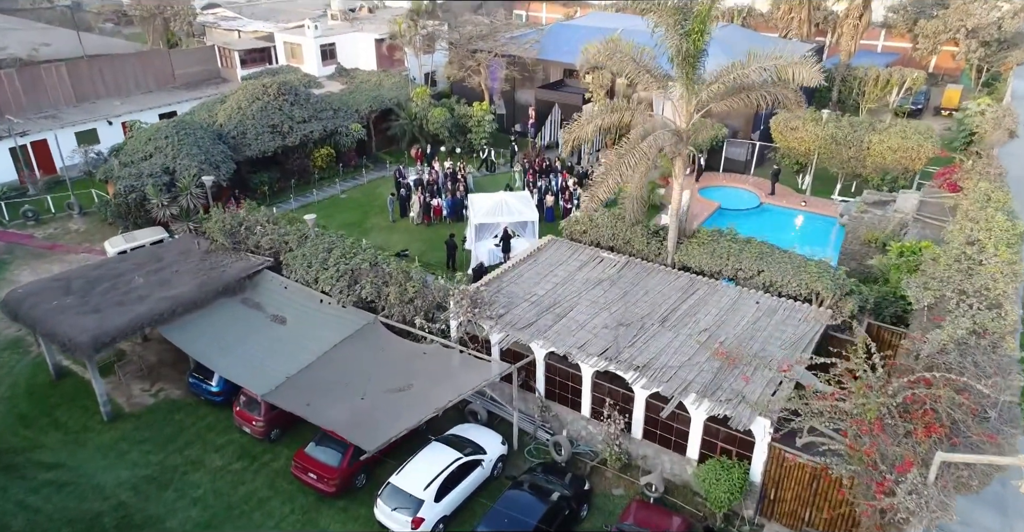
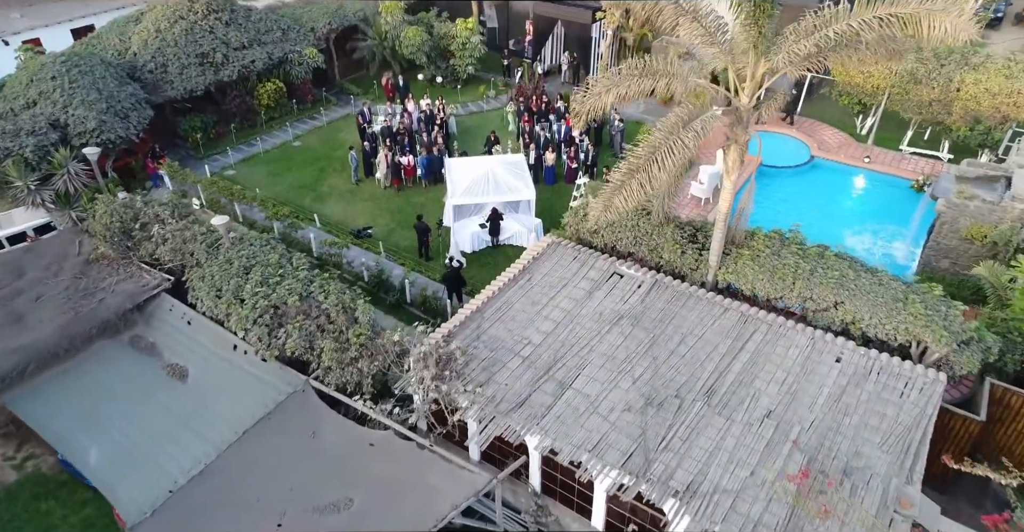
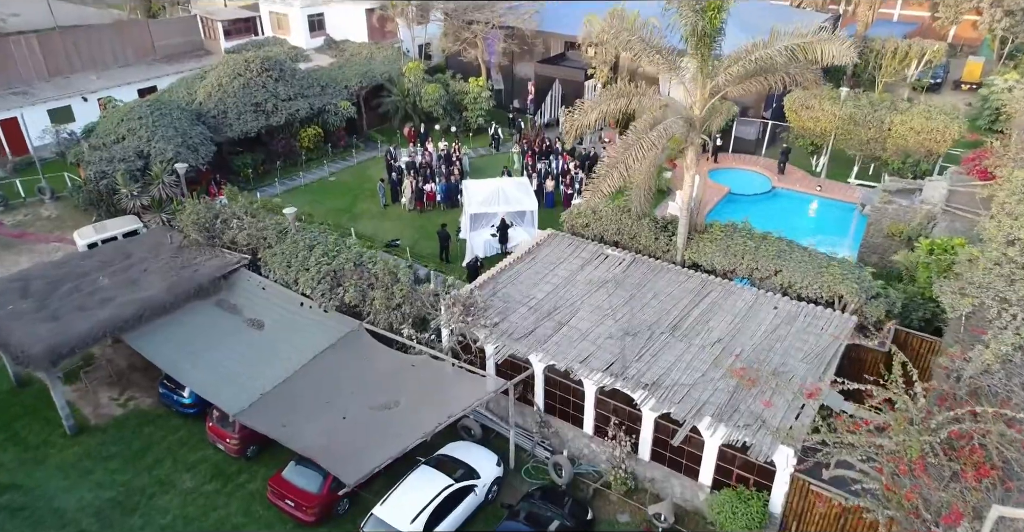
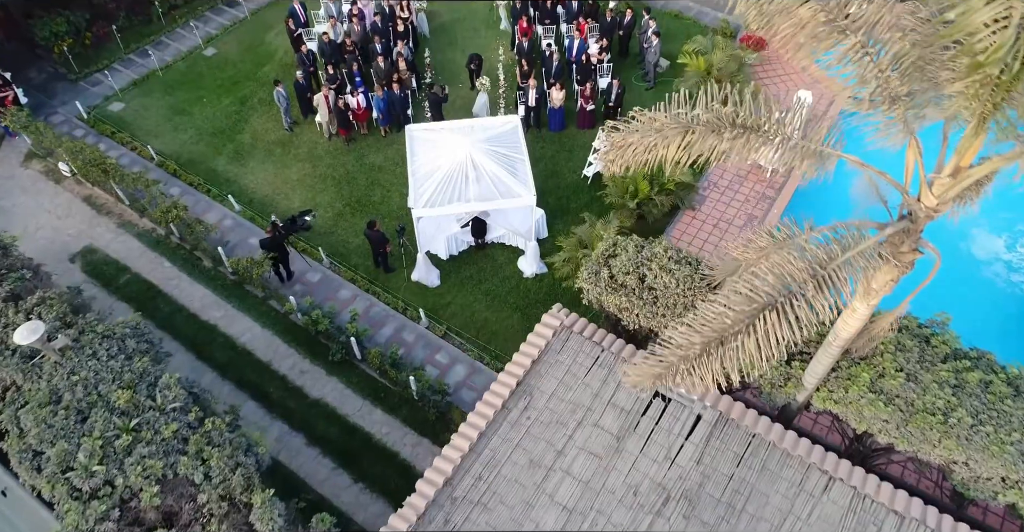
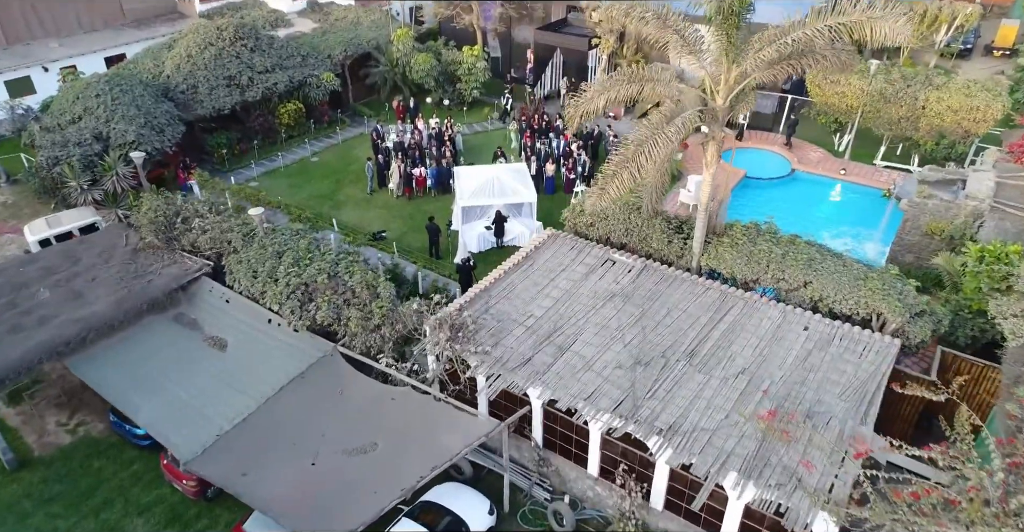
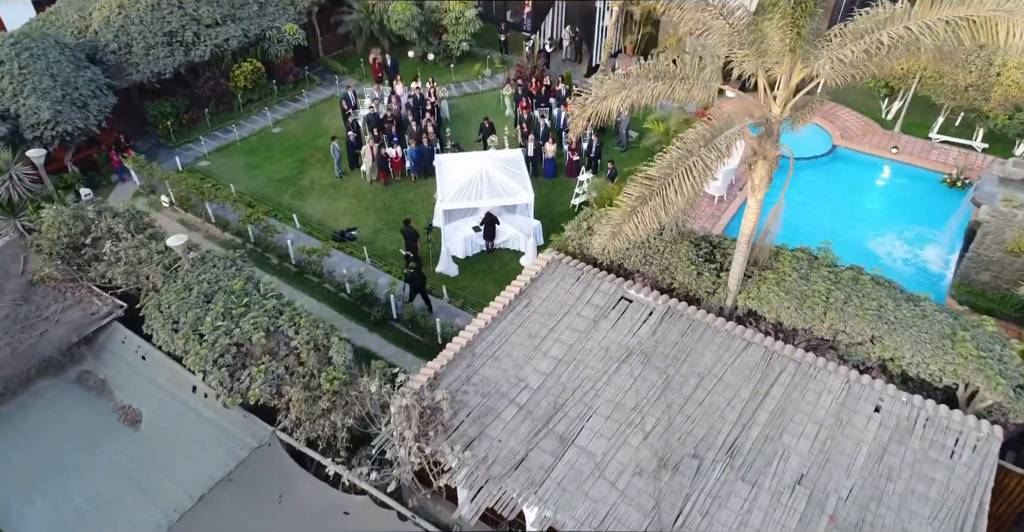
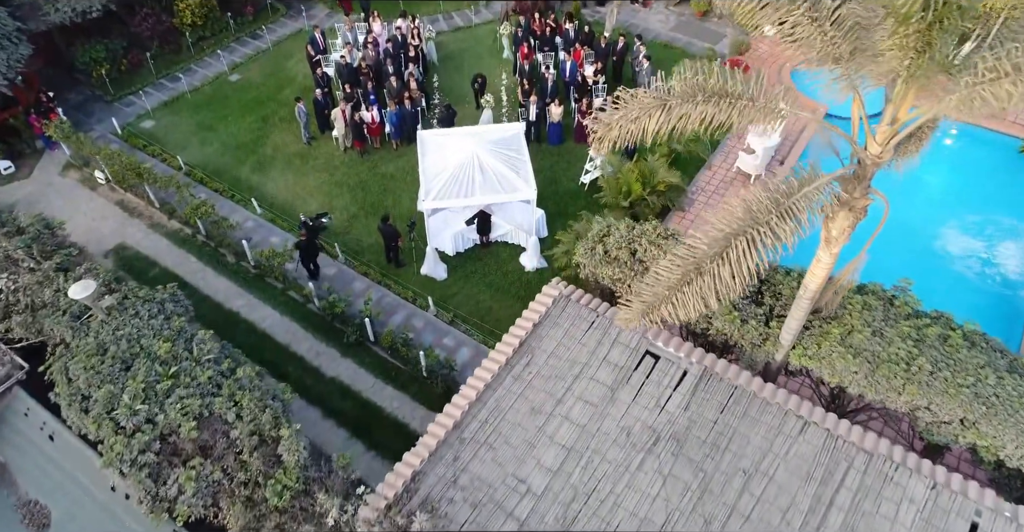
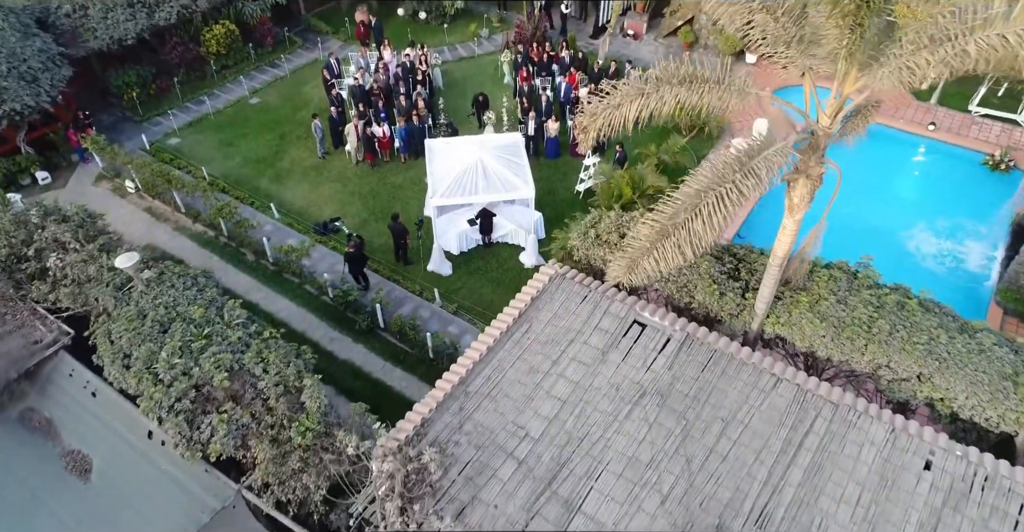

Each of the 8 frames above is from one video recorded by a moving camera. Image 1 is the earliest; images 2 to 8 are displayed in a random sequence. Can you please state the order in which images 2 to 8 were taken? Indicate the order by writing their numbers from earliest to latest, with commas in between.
3, 5, 2, 6, 8, 7, 4
